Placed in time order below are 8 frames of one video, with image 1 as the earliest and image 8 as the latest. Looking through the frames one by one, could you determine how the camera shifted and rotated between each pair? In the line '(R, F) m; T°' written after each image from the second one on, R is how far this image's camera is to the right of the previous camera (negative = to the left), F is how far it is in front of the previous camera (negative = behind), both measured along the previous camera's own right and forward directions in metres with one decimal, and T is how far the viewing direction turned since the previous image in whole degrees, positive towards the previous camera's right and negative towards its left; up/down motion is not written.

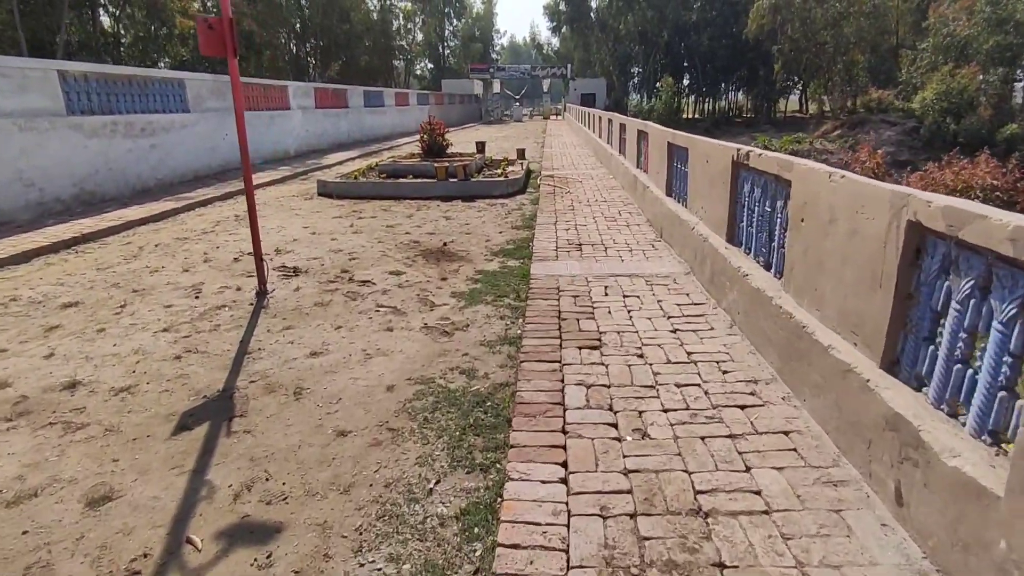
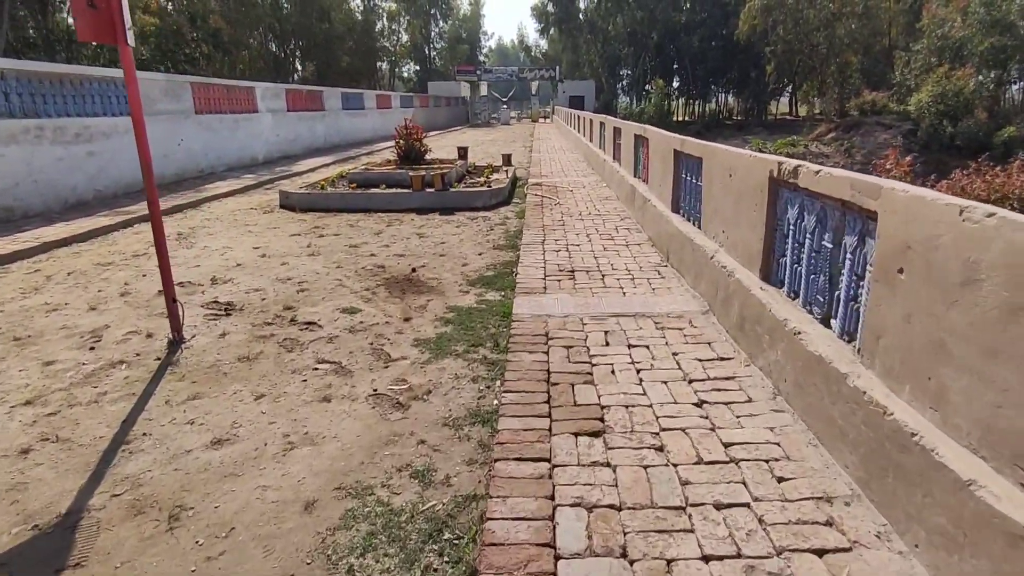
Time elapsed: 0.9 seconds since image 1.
(+0.1, +1.0) m; +1°
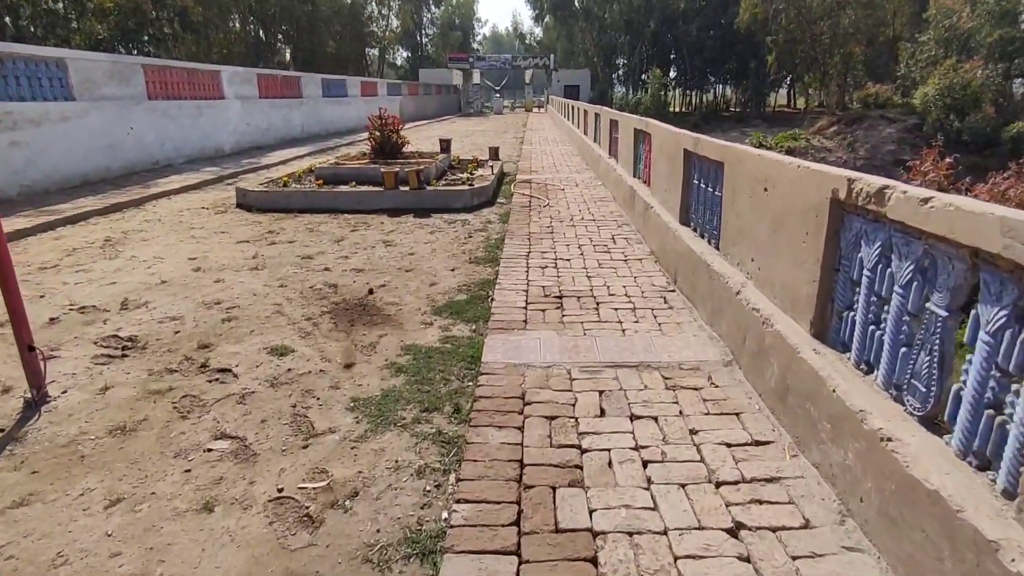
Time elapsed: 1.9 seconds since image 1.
(+0.2, +0.9) m; +1°
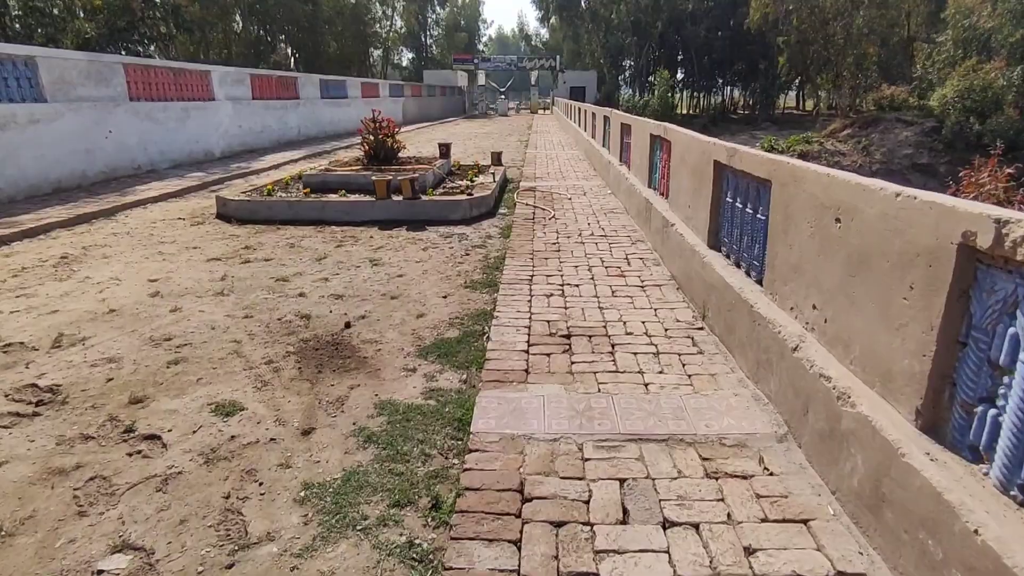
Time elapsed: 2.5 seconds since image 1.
(0.0, +0.7) m; -1°
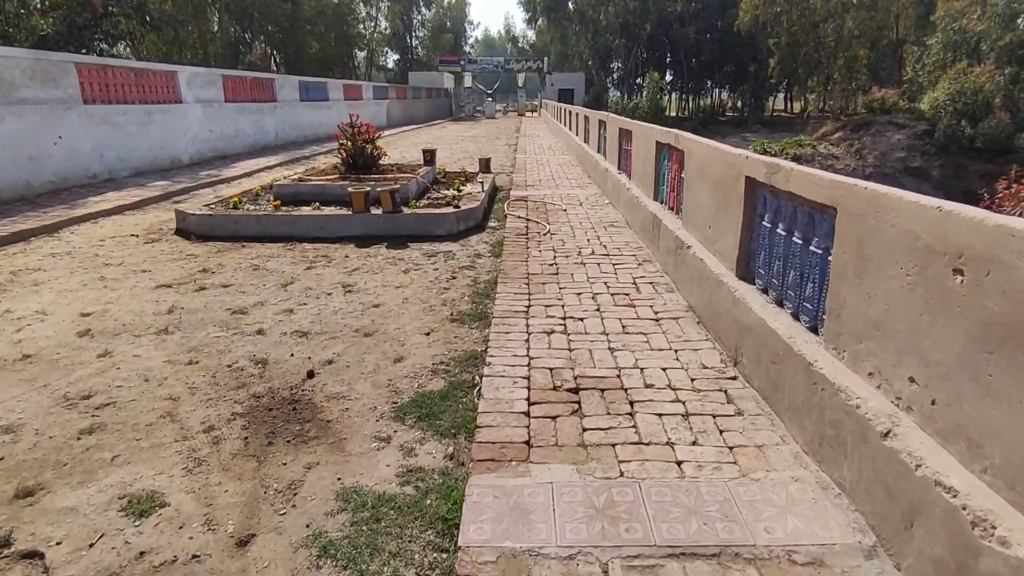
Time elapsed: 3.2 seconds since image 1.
(0.0, +0.6) m; +1°
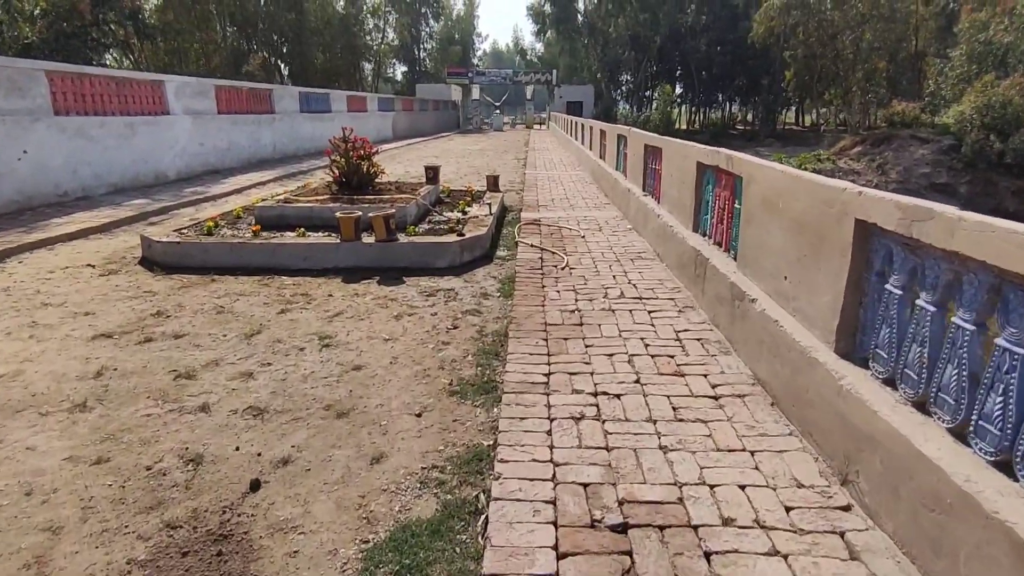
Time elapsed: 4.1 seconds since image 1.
(-0.1, +0.9) m; -1°
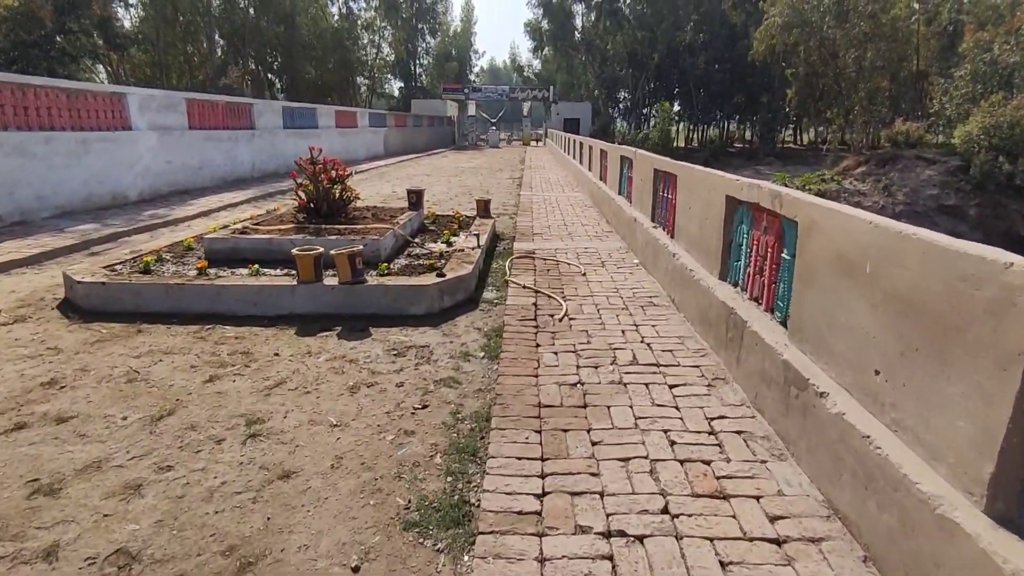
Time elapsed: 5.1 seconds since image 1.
(+0.1, +0.9) m; 0°
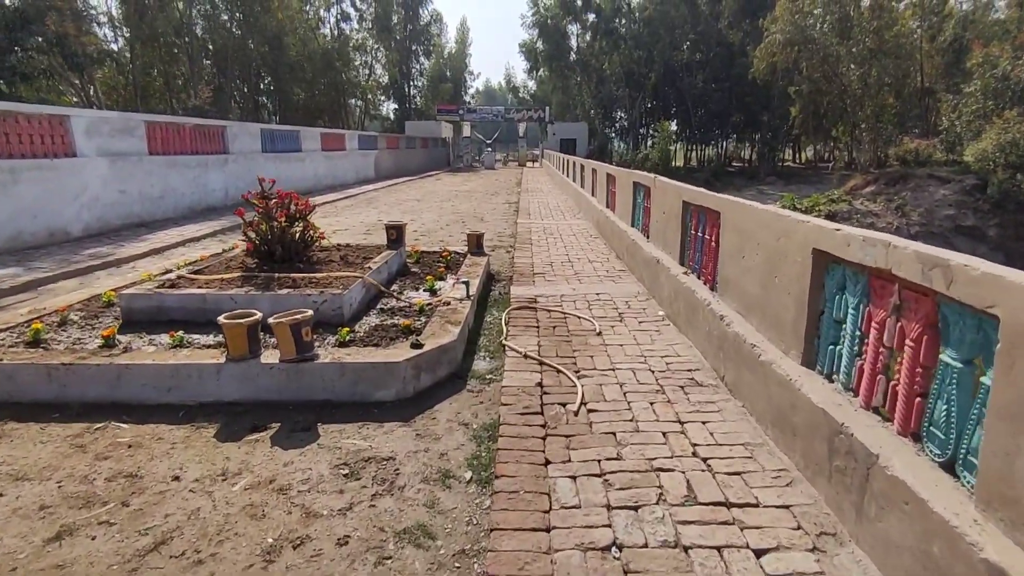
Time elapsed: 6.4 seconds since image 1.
(0.0, +1.2) m; 0°
